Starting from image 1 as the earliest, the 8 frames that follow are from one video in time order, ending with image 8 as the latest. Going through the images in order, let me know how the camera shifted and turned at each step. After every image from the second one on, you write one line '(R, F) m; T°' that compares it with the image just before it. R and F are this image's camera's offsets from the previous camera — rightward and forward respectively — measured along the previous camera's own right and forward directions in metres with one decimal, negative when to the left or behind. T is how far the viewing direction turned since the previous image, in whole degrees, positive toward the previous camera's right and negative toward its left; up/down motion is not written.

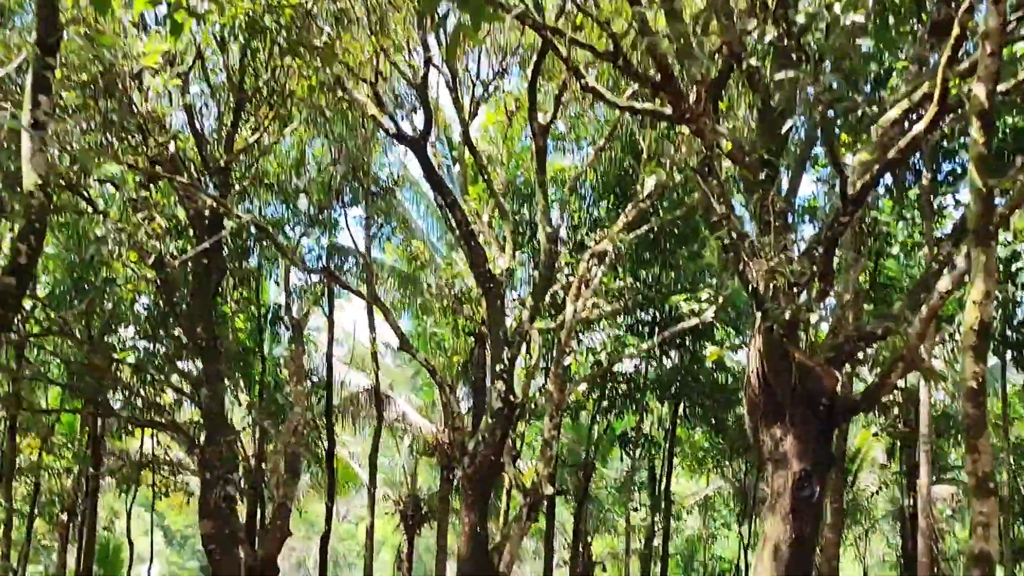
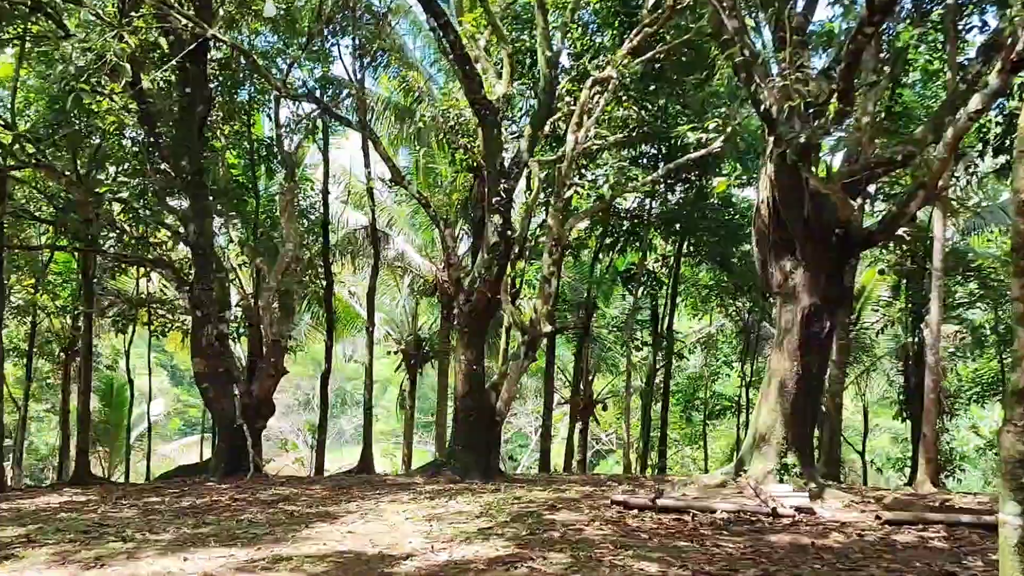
(+0.1, +0.5) m; 0°
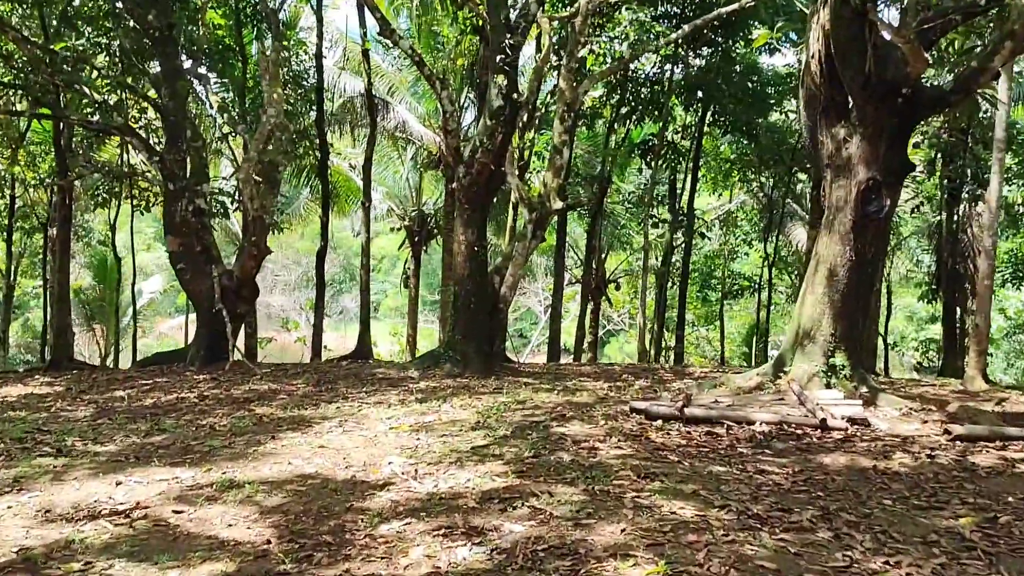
(0.0, +1.1) m; -1°
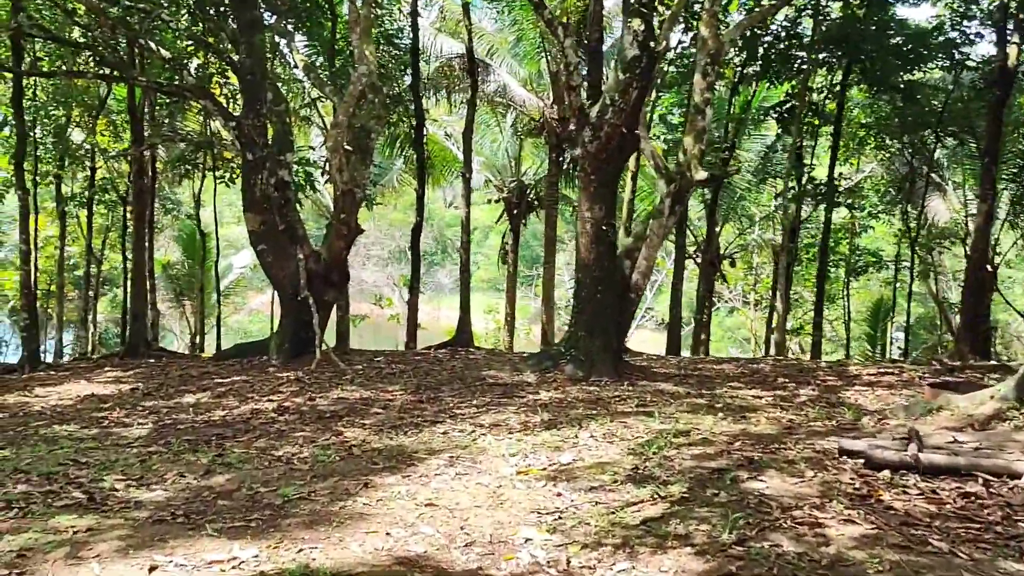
(-0.3, +1.5) m; -4°
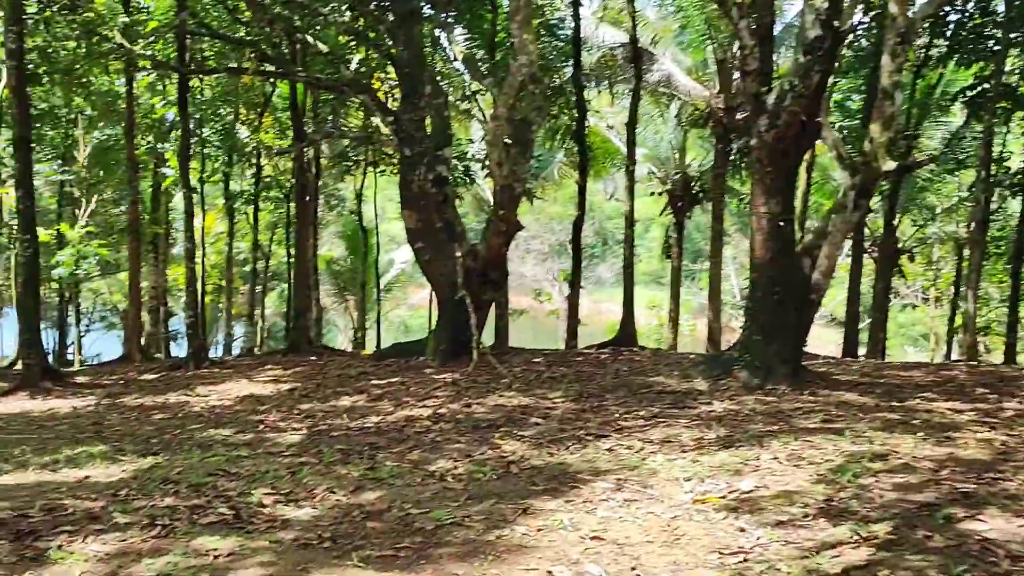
(-0.1, +0.4) m; -8°
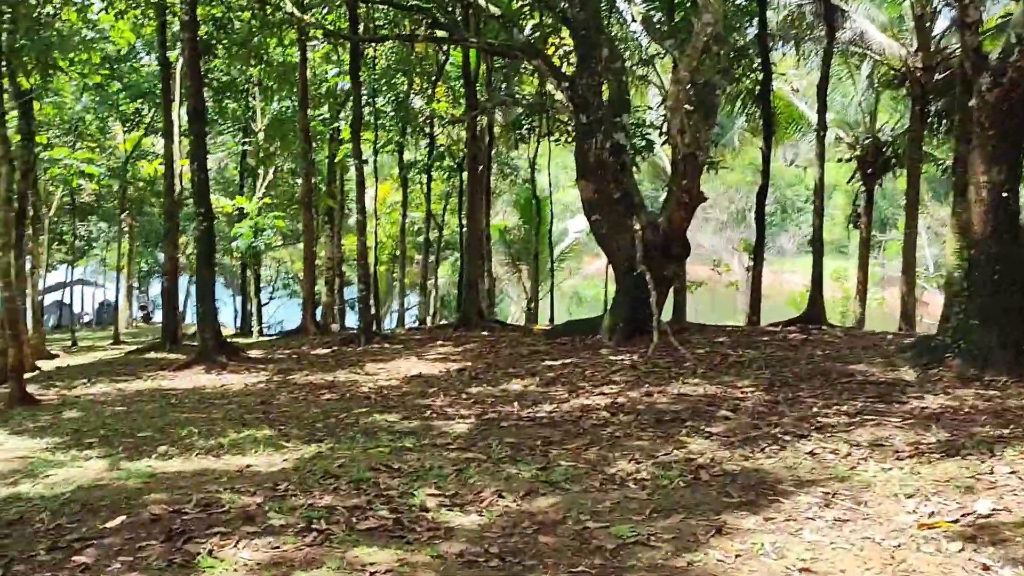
(-0.1, +0.5) m; -8°
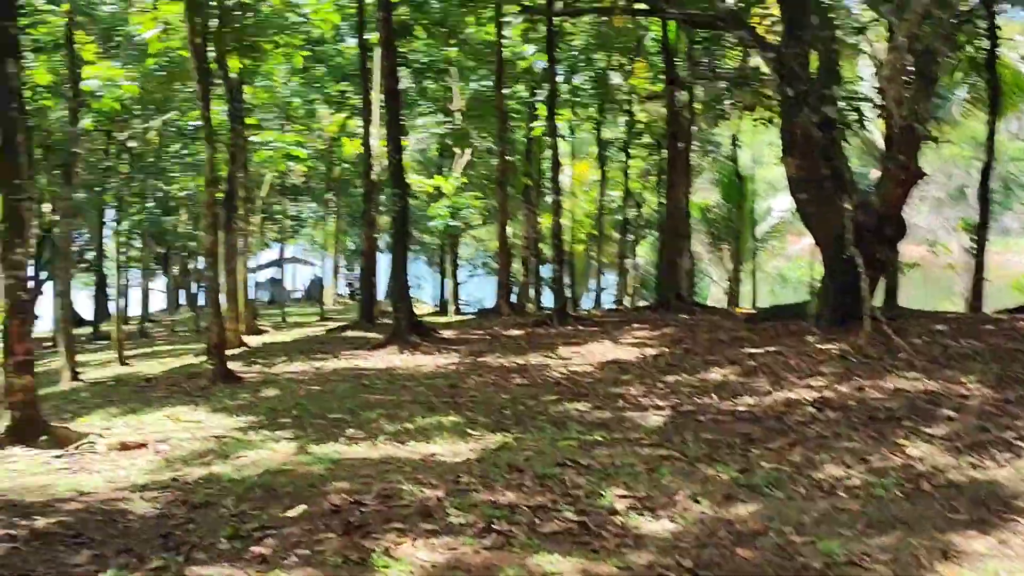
(0.0, +0.3) m; -10°
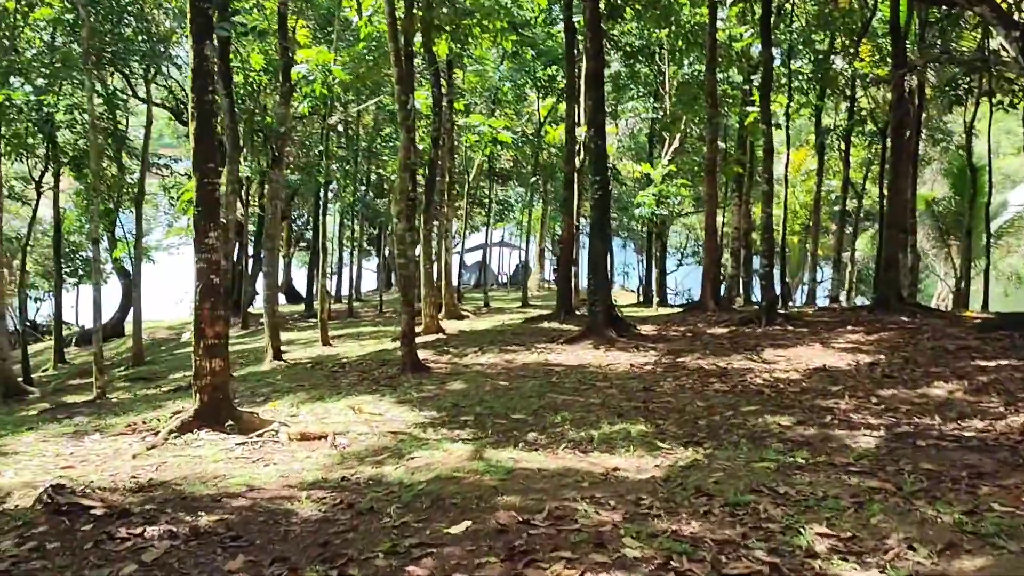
(+0.1, +0.4) m; -10°
